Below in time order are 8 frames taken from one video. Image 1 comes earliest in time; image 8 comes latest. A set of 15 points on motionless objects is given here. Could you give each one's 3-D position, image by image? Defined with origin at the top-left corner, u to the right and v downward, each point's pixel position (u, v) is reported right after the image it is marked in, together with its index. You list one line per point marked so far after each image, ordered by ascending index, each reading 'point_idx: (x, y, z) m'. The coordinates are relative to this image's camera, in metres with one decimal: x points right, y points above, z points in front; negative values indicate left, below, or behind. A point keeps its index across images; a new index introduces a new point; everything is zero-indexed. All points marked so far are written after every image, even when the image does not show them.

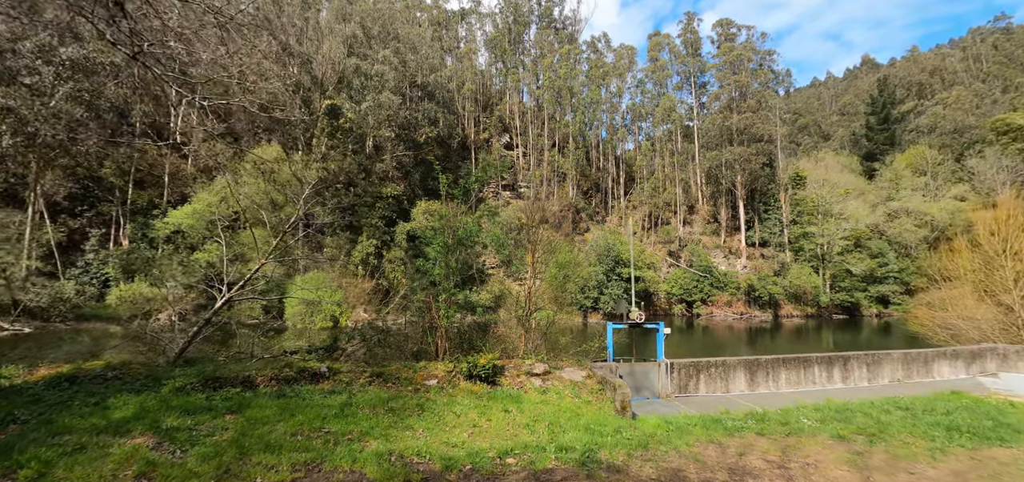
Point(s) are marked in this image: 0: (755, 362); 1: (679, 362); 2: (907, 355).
0: (+4.0, -2.0, +7.2) m
1: (+2.6, -1.9, +6.9) m
2: (+7.3, -2.1, +8.0) m
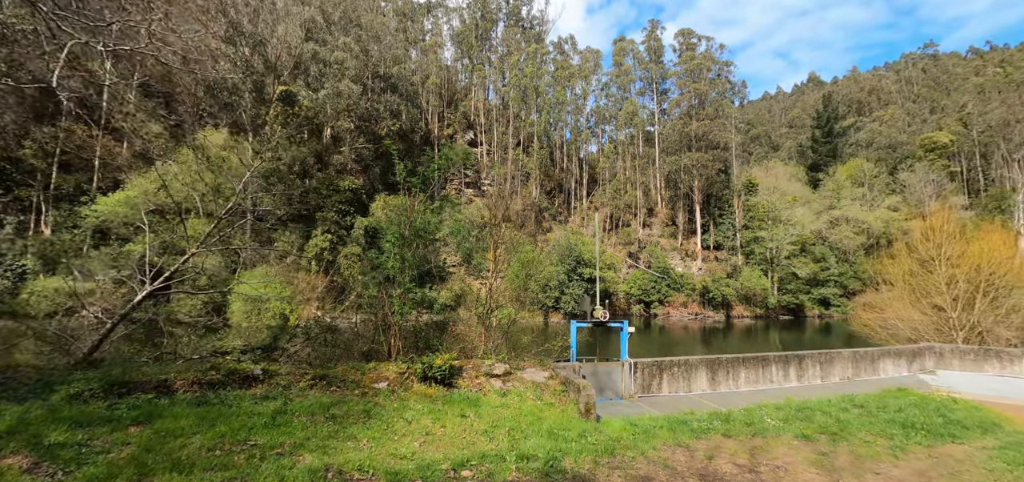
0: (+3.4, -2.0, +7.2) m
1: (+2.0, -1.9, +6.8) m
2: (+6.6, -2.1, +8.3) m
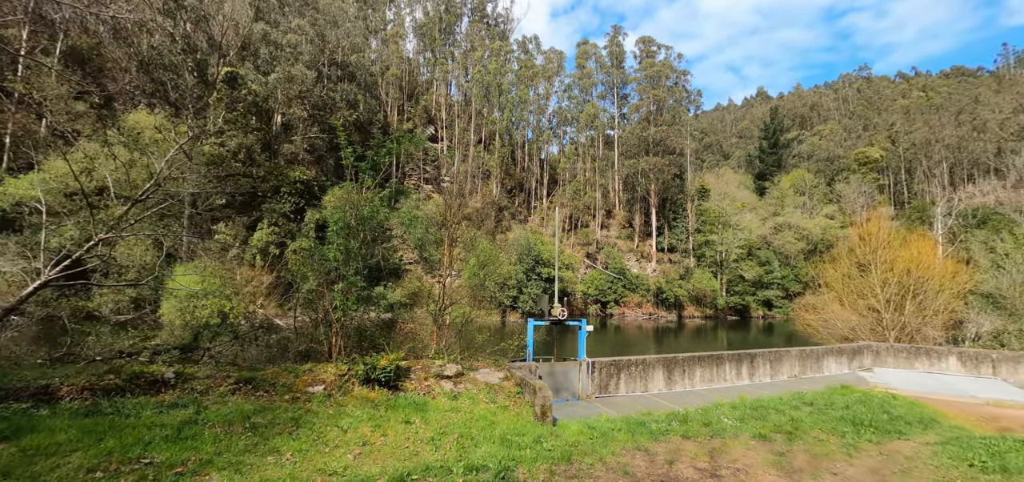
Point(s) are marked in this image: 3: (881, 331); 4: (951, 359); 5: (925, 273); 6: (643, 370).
0: (+2.6, -1.9, +7.1) m
1: (+1.3, -1.8, +6.6) m
2: (+5.7, -2.2, +8.5) m
3: (+12.2, -2.9, +14.4) m
4: (+9.3, -2.4, +9.1) m
5: (+13.1, -1.0, +13.8) m
6: (+2.1, -2.0, +6.8) m
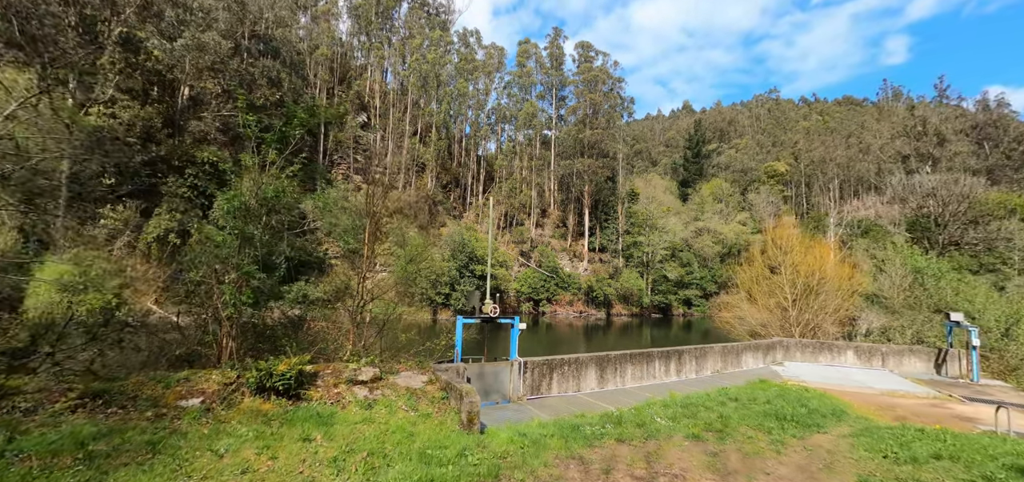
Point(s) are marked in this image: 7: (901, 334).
0: (+1.5, -1.9, +7.0) m
1: (+0.3, -1.7, +6.3) m
2: (+4.3, -2.2, +8.8) m
3: (+9.9, -3.1, +15.6) m
4: (+7.7, -2.5, +9.9) m
5: (+10.9, -1.2, +15.1) m
6: (+1.0, -2.0, +6.6) m
7: (+13.5, -3.1, +14.8) m
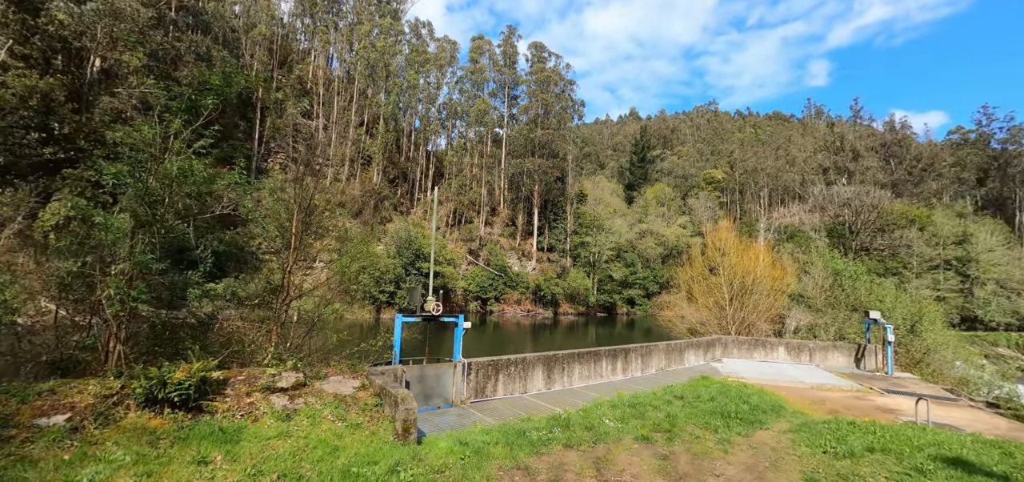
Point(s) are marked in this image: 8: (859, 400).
0: (+0.6, -1.8, +6.8) m
1: (-0.5, -1.6, +5.9) m
2: (+3.2, -2.2, +8.9) m
3: (+7.9, -3.2, +16.3) m
4: (+6.5, -2.6, +10.4) m
5: (+9.1, -1.3, +16.0) m
6: (+0.2, -1.9, +6.4) m
7: (+11.6, -3.3, +15.9) m
8: (+5.4, -2.5, +6.8) m
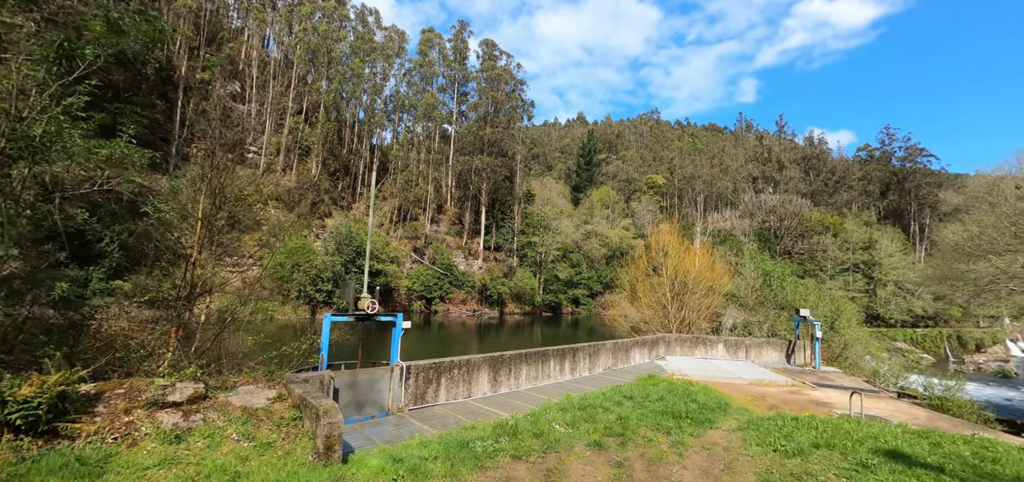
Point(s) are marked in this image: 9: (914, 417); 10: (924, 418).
0: (-0.2, -1.7, +6.4) m
1: (-1.2, -1.5, +5.4) m
2: (+2.1, -2.1, +8.8) m
3: (+5.9, -3.2, +16.7) m
4: (+5.1, -2.6, +10.7) m
5: (+7.1, -1.3, +16.5) m
6: (-0.6, -1.8, +5.9) m
7: (+9.6, -3.3, +16.8) m
8: (+4.5, -2.5, +7.0) m
9: (+5.4, -2.4, +5.8) m
10: (+5.6, -2.4, +5.9) m
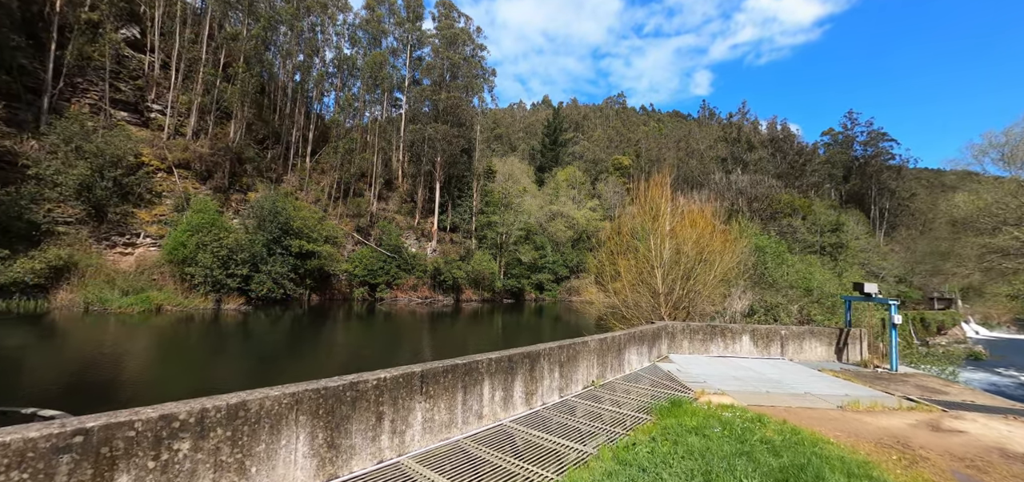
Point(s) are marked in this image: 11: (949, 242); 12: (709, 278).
0: (-1.0, -0.9, +2.7) m
1: (-1.9, -0.8, +1.7) m
2: (+1.1, -1.3, +5.3) m
3: (+4.2, -2.1, +13.6) m
4: (+4.0, -1.7, +7.5) m
5: (+5.4, -0.2, +13.4) m
6: (-1.4, -1.0, +2.2) m
7: (+7.9, -2.3, +13.9) m
8: (+3.7, -1.6, +3.7) m
9: (+4.6, -1.6, +2.6) m
10: (+4.8, -1.6, +2.7) m
11: (+19.5, -0.1, +19.3) m
12: (+5.7, -1.2, +13.4) m
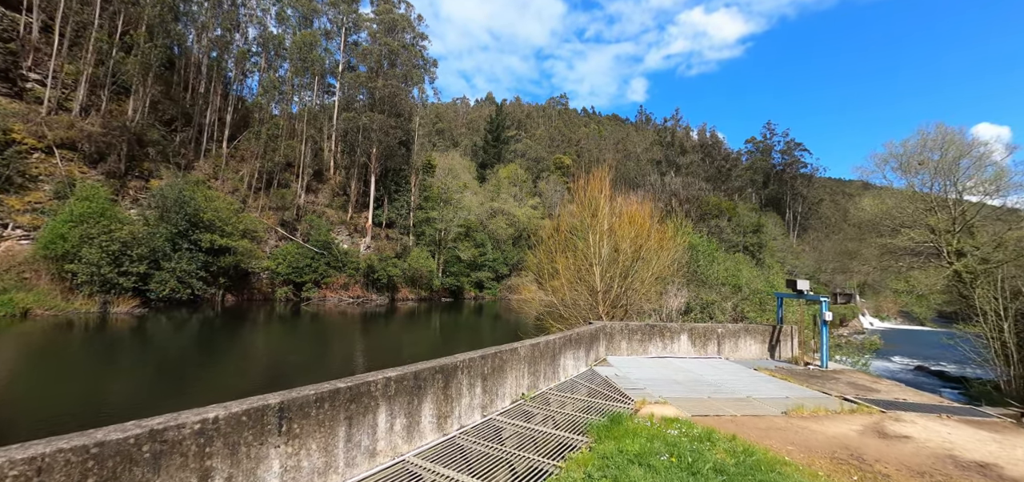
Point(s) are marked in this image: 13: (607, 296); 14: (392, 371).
0: (-1.5, -0.8, +1.9) m
1: (-2.2, -0.7, +0.7) m
2: (+0.3, -1.2, +4.7) m
3: (+2.3, -2.0, +13.3) m
4: (+2.8, -1.6, +7.3) m
5: (+3.5, -0.2, +13.3) m
6: (-1.8, -0.9, +1.3) m
7: (+5.9, -2.2, +14.1) m
8: (+3.0, -1.6, +3.4) m
9: (+4.1, -1.5, +2.5) m
10: (+4.2, -1.6, +2.6) m
11: (+16.6, -0.1, +21.0) m
12: (+3.7, -1.1, +13.3) m
13: (+2.7, -1.7, +13.2) m
14: (-0.7, -0.9, +3.1) m
